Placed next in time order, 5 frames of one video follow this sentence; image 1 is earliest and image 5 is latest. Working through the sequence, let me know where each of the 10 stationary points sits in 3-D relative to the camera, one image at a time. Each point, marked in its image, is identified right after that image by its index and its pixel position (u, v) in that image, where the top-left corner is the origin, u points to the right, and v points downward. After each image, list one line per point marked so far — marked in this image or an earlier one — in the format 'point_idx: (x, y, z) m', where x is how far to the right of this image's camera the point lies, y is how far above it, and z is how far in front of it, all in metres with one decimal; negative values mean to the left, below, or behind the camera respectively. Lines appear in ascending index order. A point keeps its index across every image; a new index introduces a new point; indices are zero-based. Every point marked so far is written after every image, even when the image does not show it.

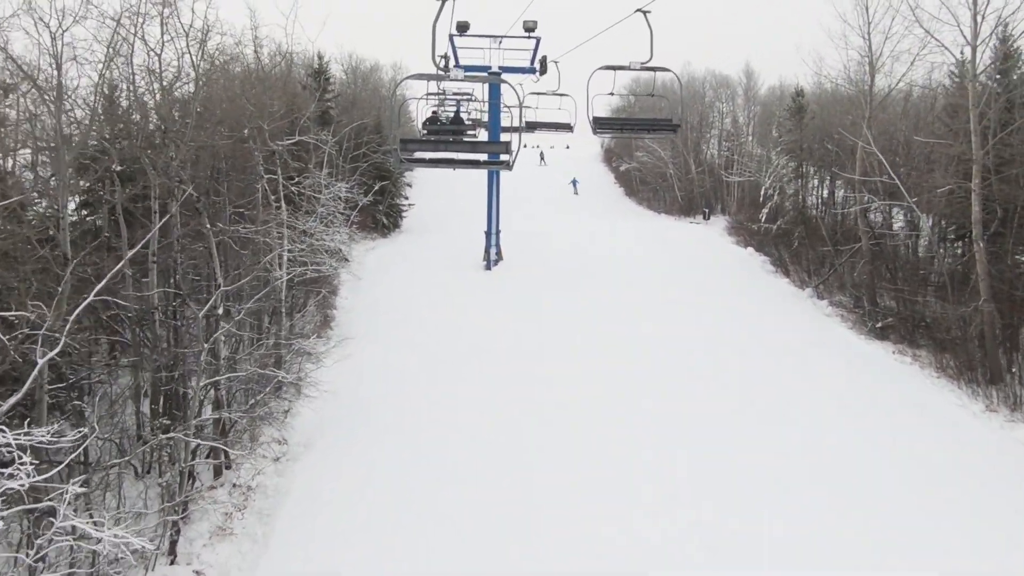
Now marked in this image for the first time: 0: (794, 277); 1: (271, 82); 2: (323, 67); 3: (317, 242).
0: (+8.9, +0.3, +19.1) m
1: (-4.8, +4.1, +12.2) m
2: (-6.2, +7.2, +19.9) m
3: (-4.0, +0.9, +12.2) m
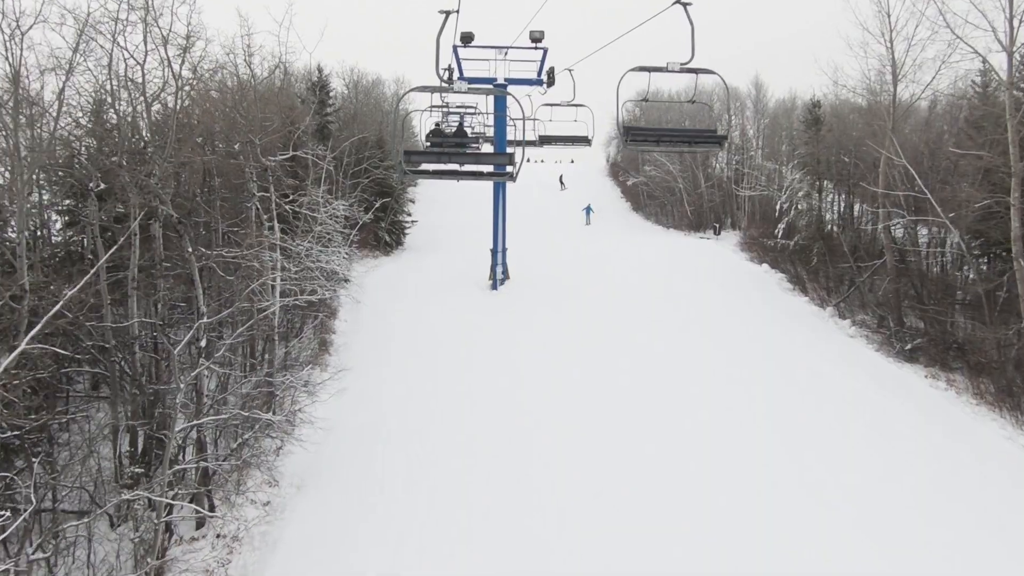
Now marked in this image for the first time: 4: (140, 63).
0: (+9.1, -0.2, +18.3) m
1: (-4.7, +3.7, +11.6) m
2: (-6.0, +6.6, +19.3) m
3: (-3.9, +0.4, +11.5) m
4: (-4.6, +2.8, +7.6) m
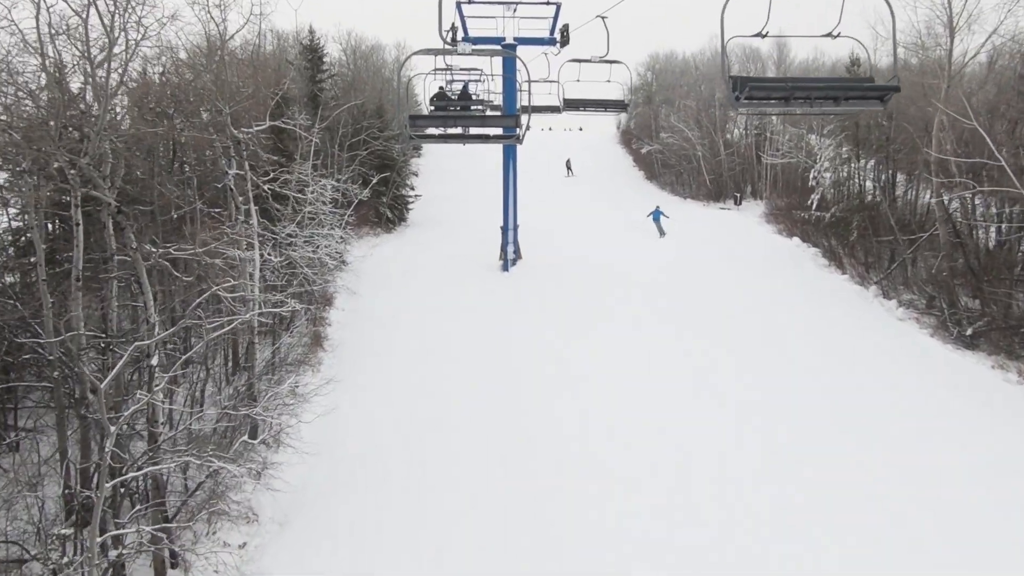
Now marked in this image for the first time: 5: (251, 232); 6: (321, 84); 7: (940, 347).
0: (+9.4, +0.4, +16.8) m
1: (-4.5, +3.8, +10.1) m
2: (-5.7, +7.1, +17.7) m
3: (-3.6, +0.6, +10.1) m
4: (-4.4, +2.8, +6.1) m
5: (-3.4, +0.7, +8.0) m
6: (-5.8, +6.2, +18.3) m
7: (+8.9, -1.2, +12.6) m
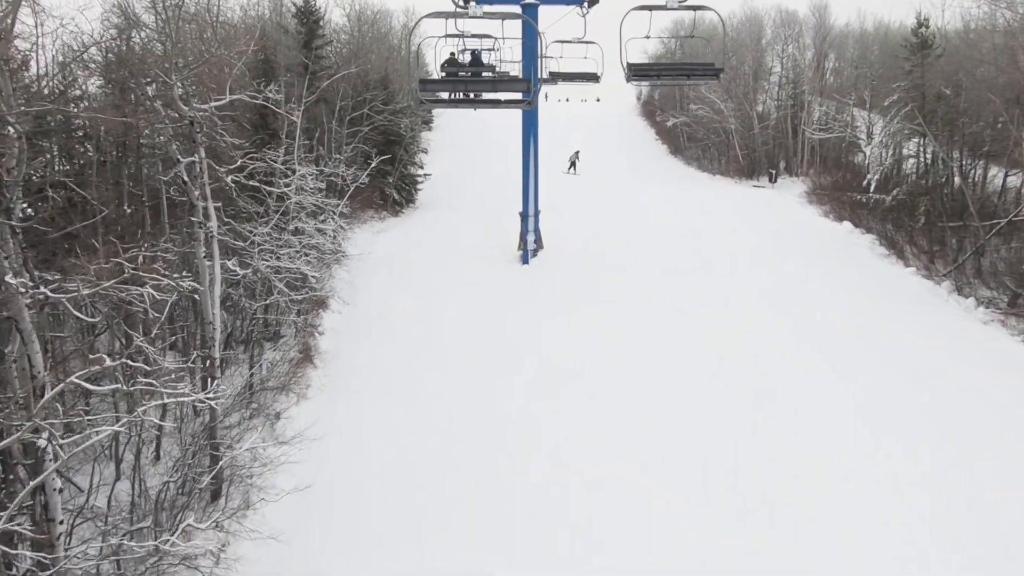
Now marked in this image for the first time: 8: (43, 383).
0: (+9.9, +0.6, +14.9) m
1: (-4.1, +3.7, +8.3) m
2: (-5.2, +7.3, +15.8) m
3: (-3.3, +0.5, +8.4) m
4: (-4.2, +2.5, +4.4) m
5: (-3.1, +0.5, +6.3) m
6: (-5.2, +6.4, +16.4) m
7: (+9.3, -1.2, +10.8) m
8: (-3.2, -0.6, +4.2) m
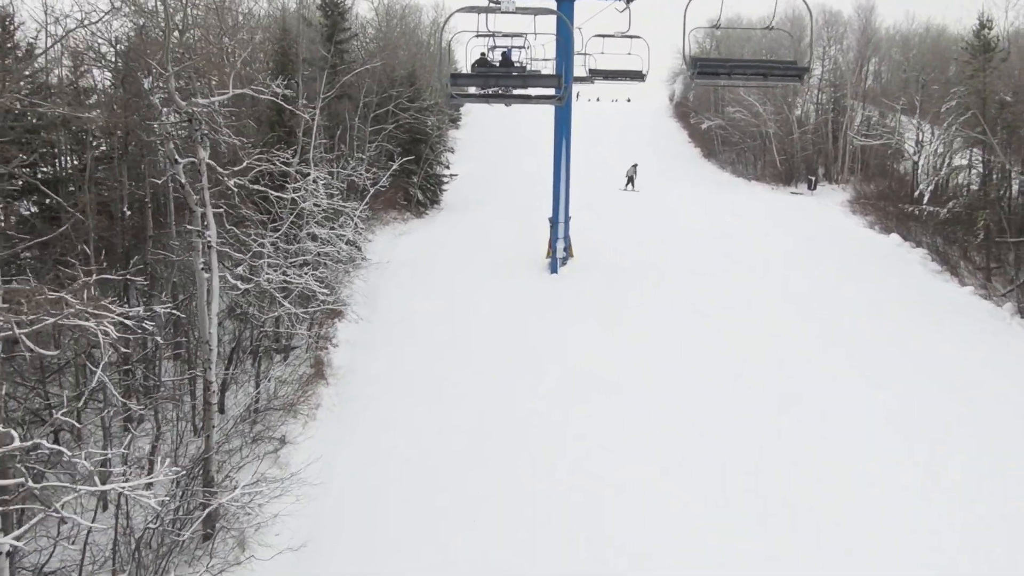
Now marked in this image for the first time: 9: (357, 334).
0: (+10.5, +0.1, +13.8) m
1: (-3.6, +3.6, +7.7) m
2: (-4.4, +7.3, +15.2) m
3: (-2.9, +0.3, +7.8) m
4: (-3.9, +2.4, +3.8) m
5: (-2.8, +0.4, +5.7) m
6: (-4.4, +6.4, +15.8) m
7: (+9.7, -1.7, +9.7) m
8: (-3.0, -0.8, +3.6) m
9: (-2.6, -1.1, +10.3) m
